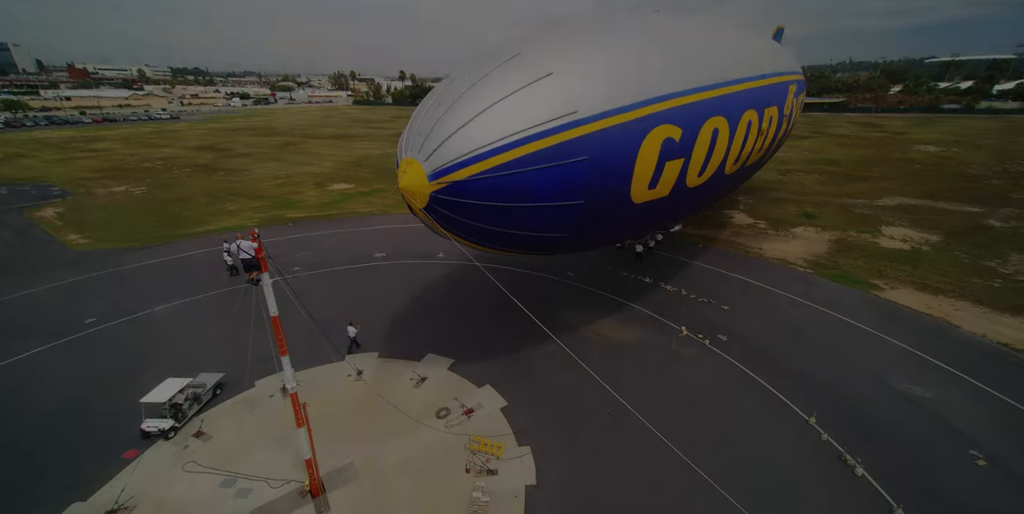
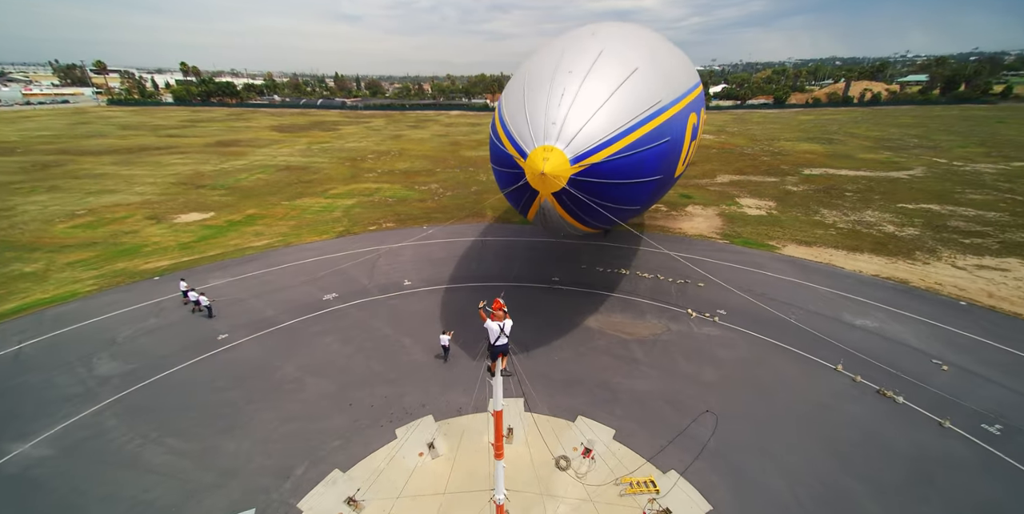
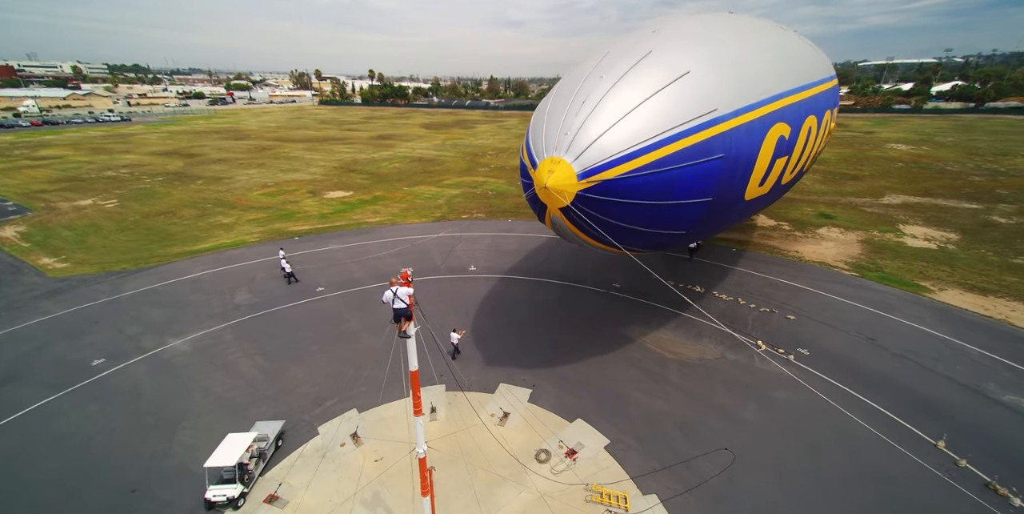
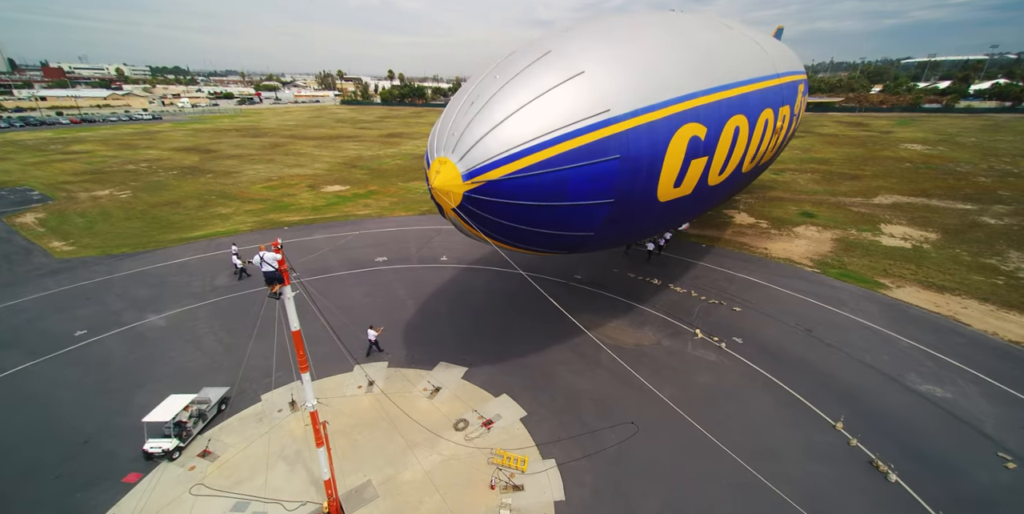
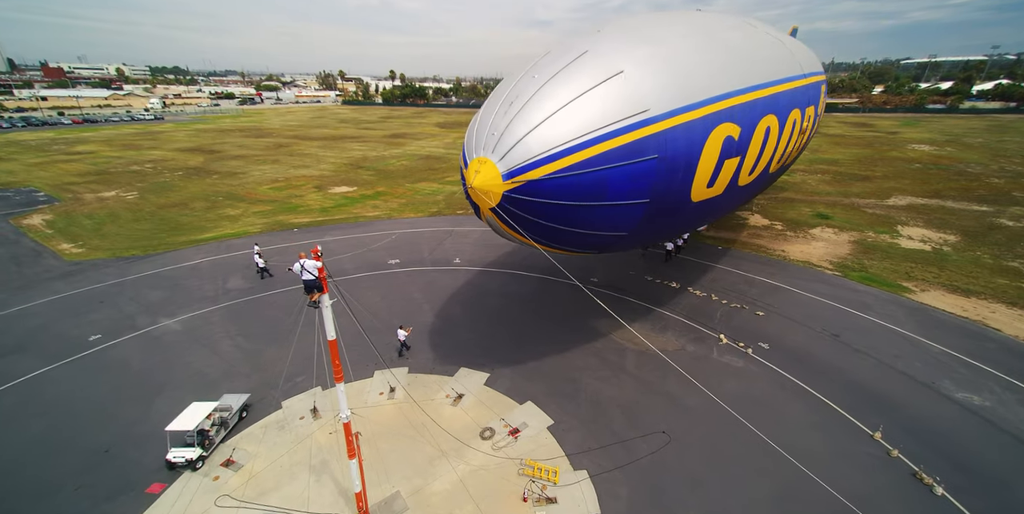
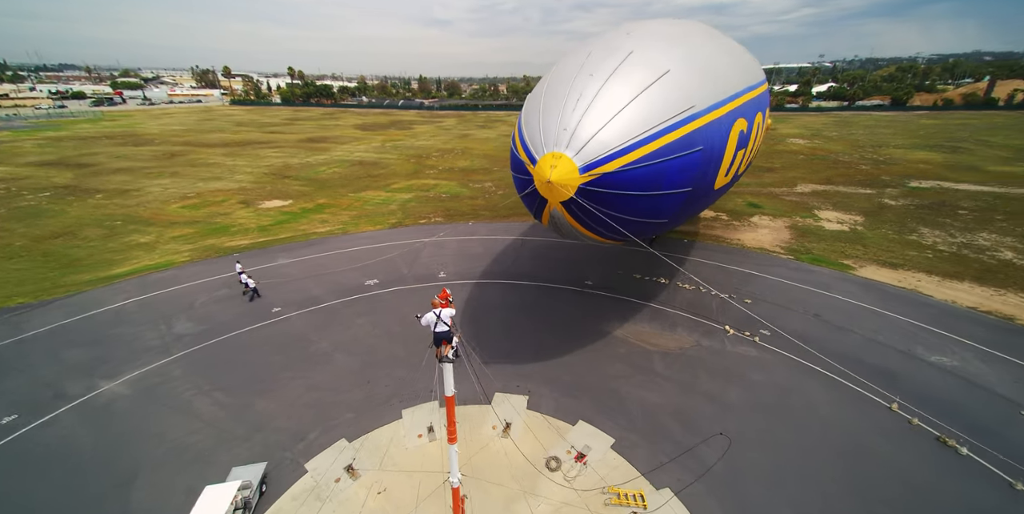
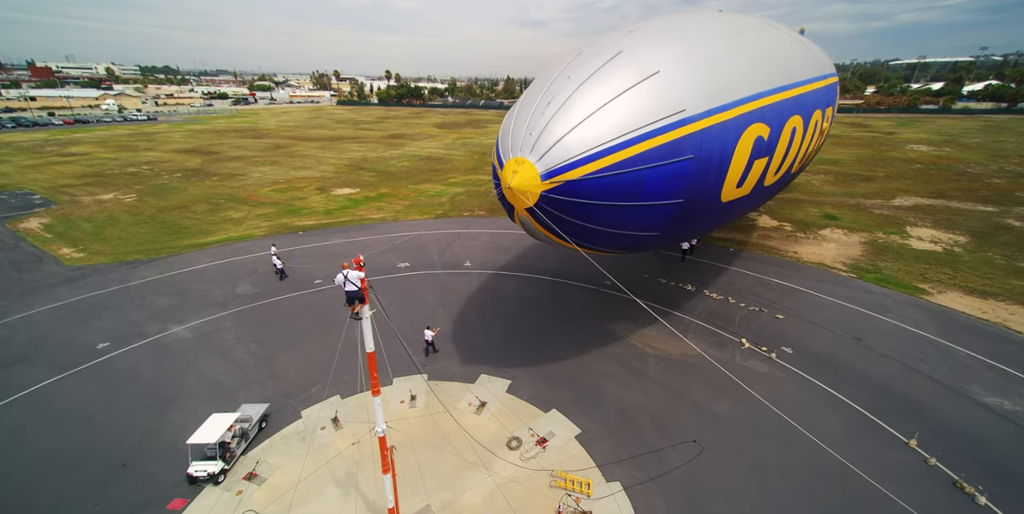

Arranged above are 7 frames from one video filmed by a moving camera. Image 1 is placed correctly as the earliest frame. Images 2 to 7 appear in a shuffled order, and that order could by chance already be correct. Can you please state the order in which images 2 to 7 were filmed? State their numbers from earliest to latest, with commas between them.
4, 5, 7, 3, 6, 2
